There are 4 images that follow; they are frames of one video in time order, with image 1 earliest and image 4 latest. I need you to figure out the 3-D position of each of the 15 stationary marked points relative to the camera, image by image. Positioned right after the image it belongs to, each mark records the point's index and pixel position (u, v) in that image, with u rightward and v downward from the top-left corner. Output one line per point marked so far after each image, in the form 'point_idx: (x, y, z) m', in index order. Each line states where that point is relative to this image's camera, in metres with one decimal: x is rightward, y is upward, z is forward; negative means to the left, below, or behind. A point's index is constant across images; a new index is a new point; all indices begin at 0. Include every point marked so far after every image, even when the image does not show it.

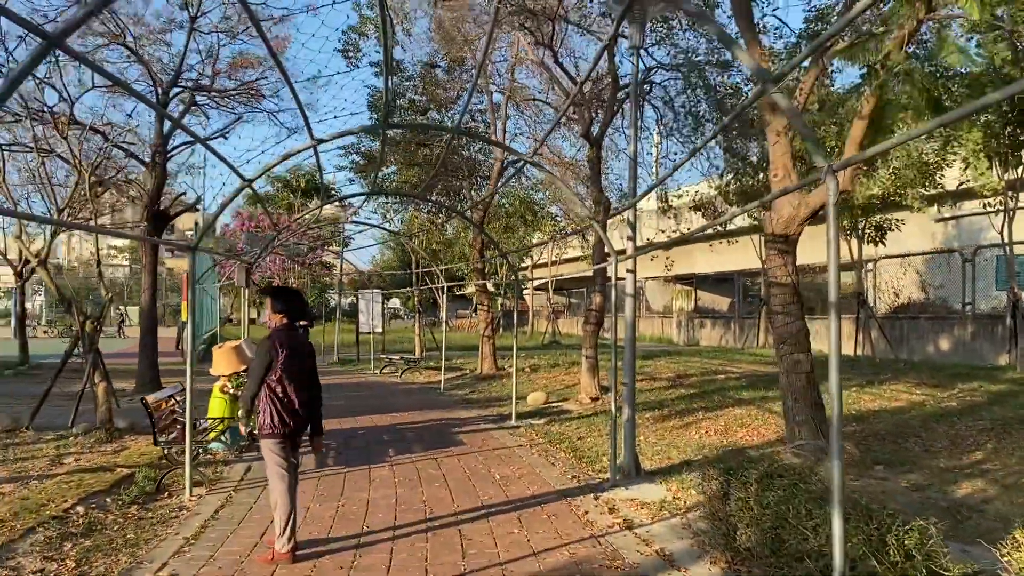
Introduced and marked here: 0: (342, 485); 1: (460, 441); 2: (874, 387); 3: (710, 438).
0: (-1.3, -1.5, +6.6) m
1: (-0.5, -1.5, +8.7) m
2: (+5.4, -1.5, +13.1) m
3: (+2.0, -1.5, +8.9) m
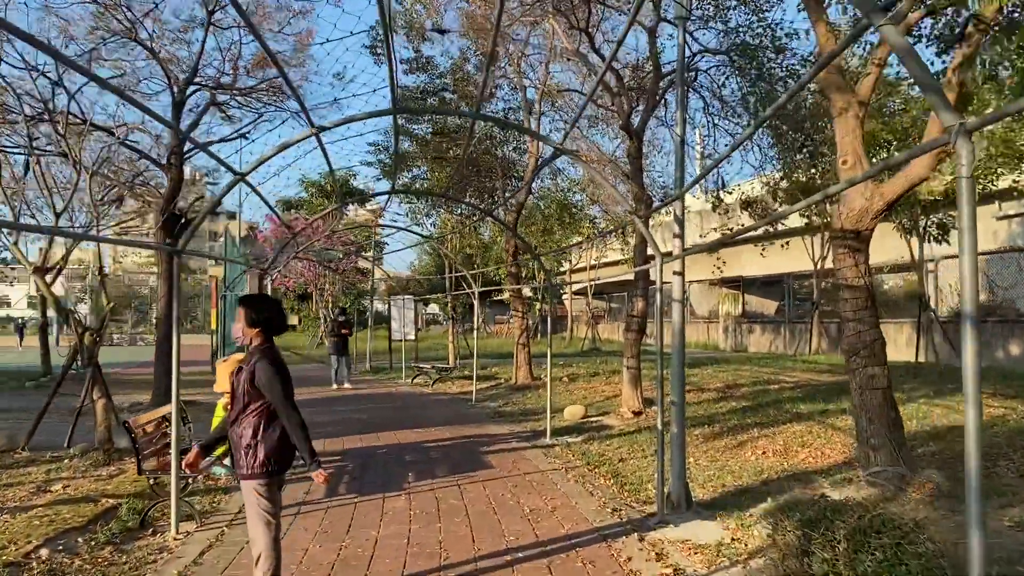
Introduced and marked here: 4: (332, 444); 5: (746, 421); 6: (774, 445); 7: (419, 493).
0: (-1.1, -1.5, +5.8) m
1: (-0.2, -1.6, +7.9) m
2: (+5.9, -1.5, +11.9) m
3: (+2.3, -1.6, +8.0) m
4: (-1.9, -1.6, +9.1) m
5: (+2.7, -1.5, +10.1) m
6: (+2.6, -1.6, +8.8) m
7: (-0.7, -1.5, +6.6) m
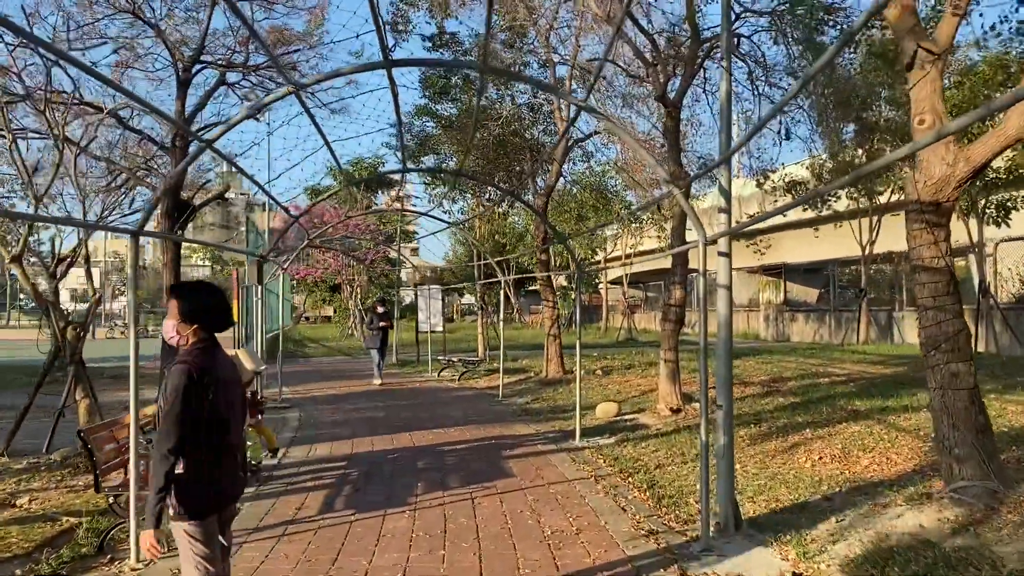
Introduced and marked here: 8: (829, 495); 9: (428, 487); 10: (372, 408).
0: (-1.0, -1.5, +5.0) m
1: (0.0, -1.5, +7.0) m
2: (+6.2, -1.3, +10.8) m
3: (+2.5, -1.4, +7.0) m
4: (-1.6, -1.5, +8.3) m
5: (+3.0, -1.4, +9.1) m
6: (+2.8, -1.4, +7.8) m
7: (-0.6, -1.5, +5.8) m
8: (+2.2, -1.4, +6.1) m
9: (-0.6, -1.5, +6.4) m
10: (-1.8, -1.6, +11.5) m
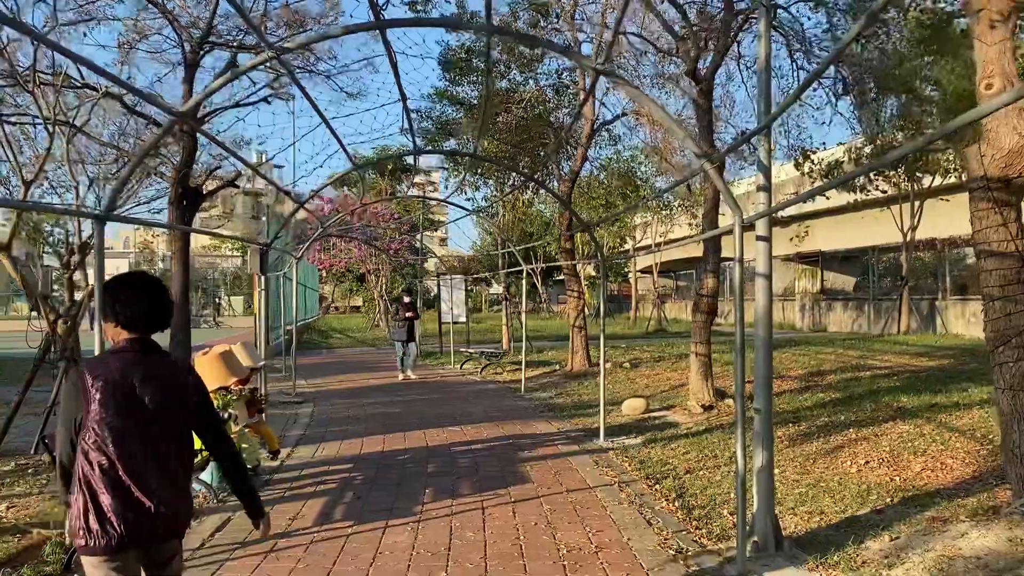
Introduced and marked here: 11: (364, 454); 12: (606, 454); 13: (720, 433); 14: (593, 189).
0: (-0.9, -1.4, +4.5) m
1: (+0.1, -1.4, +6.5) m
2: (+6.5, -1.2, +10.1) m
3: (+2.6, -1.3, +6.4) m
4: (-1.5, -1.4, +7.8) m
5: (+3.2, -1.3, +8.5) m
6: (+3.0, -1.3, +7.1) m
7: (-0.5, -1.4, +5.3) m
8: (+2.3, -1.4, +5.4) m
9: (-0.5, -1.4, +5.9) m
10: (-1.6, -1.4, +11.0) m
11: (-1.3, -1.4, +7.5) m
12: (+0.8, -1.4, +7.4) m
13: (+1.9, -1.3, +8.1) m
14: (+1.6, +2.1, +18.3) m
